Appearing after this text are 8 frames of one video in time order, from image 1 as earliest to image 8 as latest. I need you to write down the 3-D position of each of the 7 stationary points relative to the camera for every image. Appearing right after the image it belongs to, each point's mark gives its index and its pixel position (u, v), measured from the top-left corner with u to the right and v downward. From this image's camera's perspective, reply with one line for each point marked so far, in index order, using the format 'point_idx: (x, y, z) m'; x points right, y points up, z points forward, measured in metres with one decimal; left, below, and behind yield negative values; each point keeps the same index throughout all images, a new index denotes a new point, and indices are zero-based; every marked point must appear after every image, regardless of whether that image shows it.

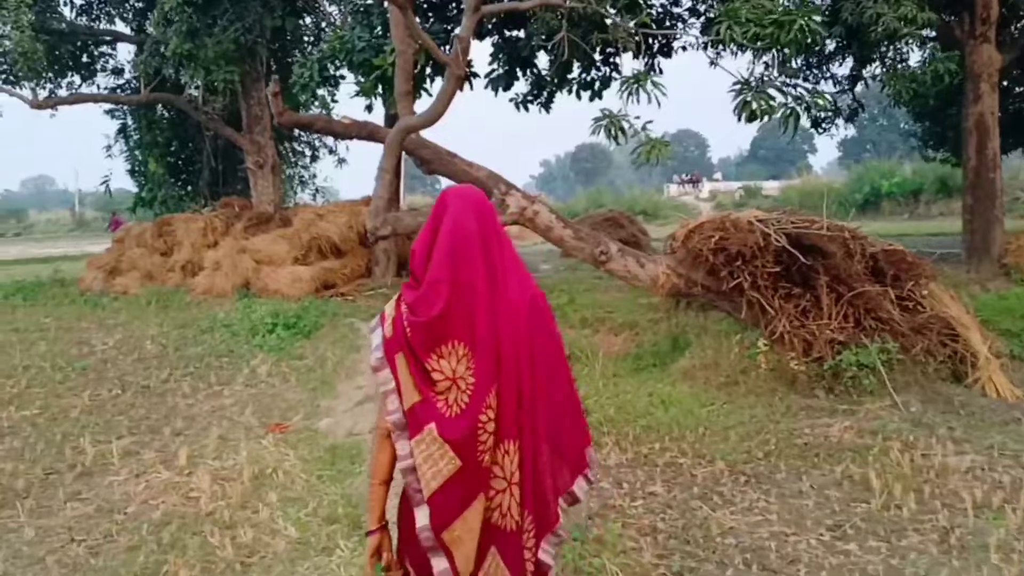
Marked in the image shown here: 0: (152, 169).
0: (-5.4, +1.8, +15.1) m
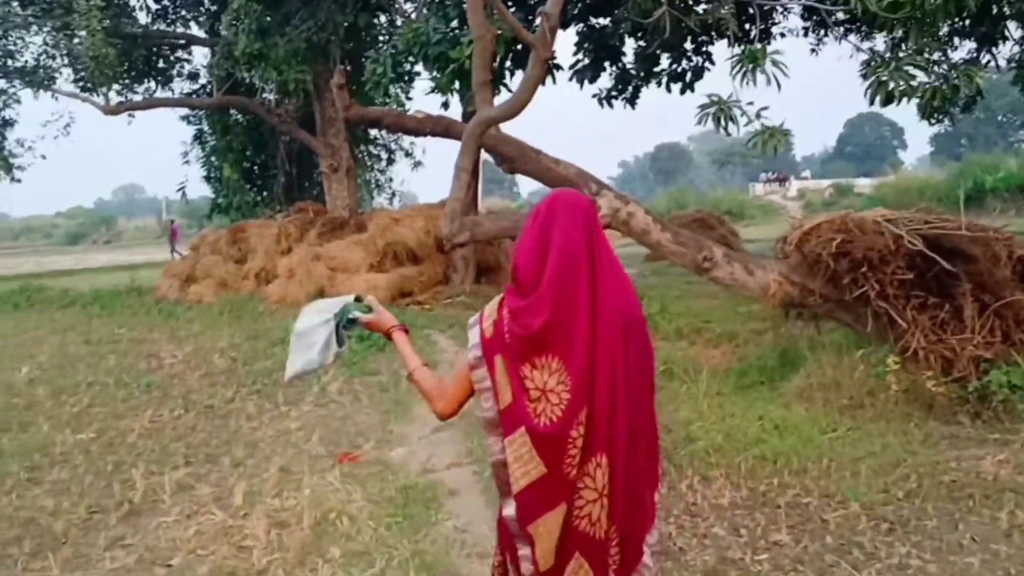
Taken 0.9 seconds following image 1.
0: (-4.2, +1.7, +14.8) m
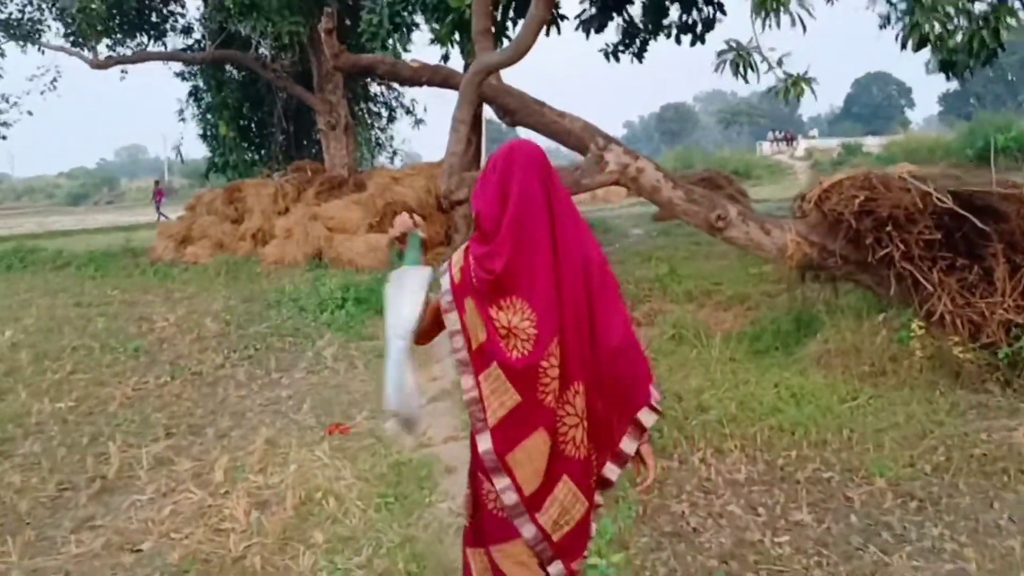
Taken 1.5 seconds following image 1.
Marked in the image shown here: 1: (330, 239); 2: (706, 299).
0: (-4.2, +2.2, +14.4) m
1: (-2.1, +0.6, +11.7) m
2: (+1.6, -0.1, +8.3) m
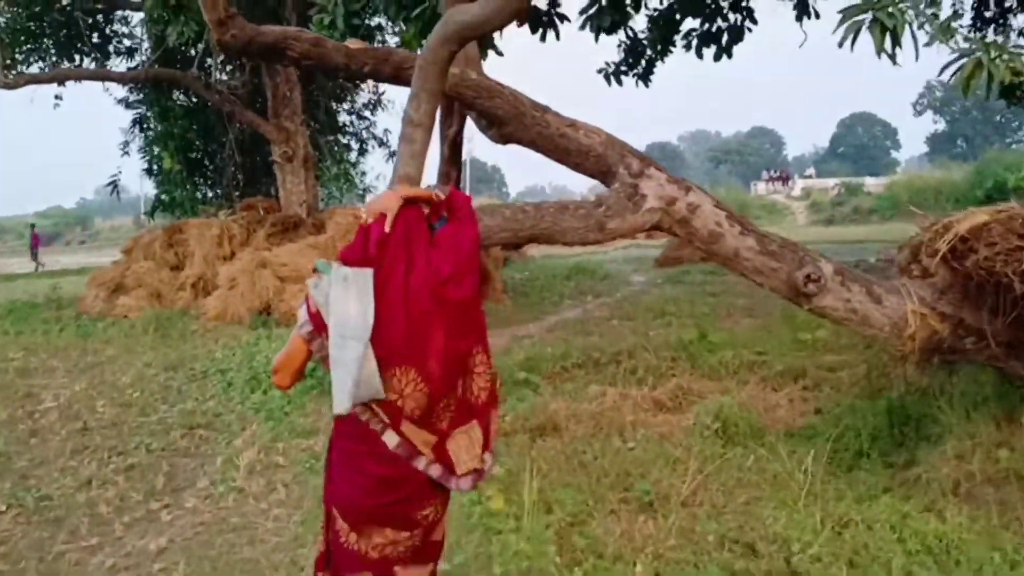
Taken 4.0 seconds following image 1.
0: (-4.4, +1.5, +12.5) m
1: (-2.3, 0.0, +9.8) m
2: (+1.5, -0.6, +6.4) m
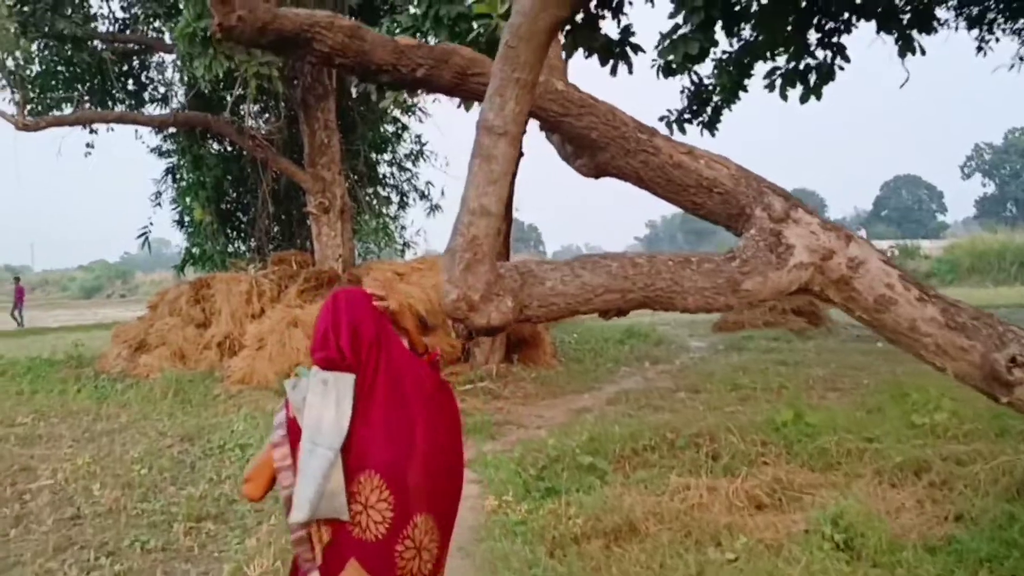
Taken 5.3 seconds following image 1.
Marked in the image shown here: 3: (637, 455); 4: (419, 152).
0: (-3.7, +0.8, +11.8) m
1: (-1.8, -0.6, +8.9) m
2: (+1.9, -1.0, +5.4) m
3: (+0.7, -1.0, +5.9) m
4: (-1.2, +1.8, +13.3) m
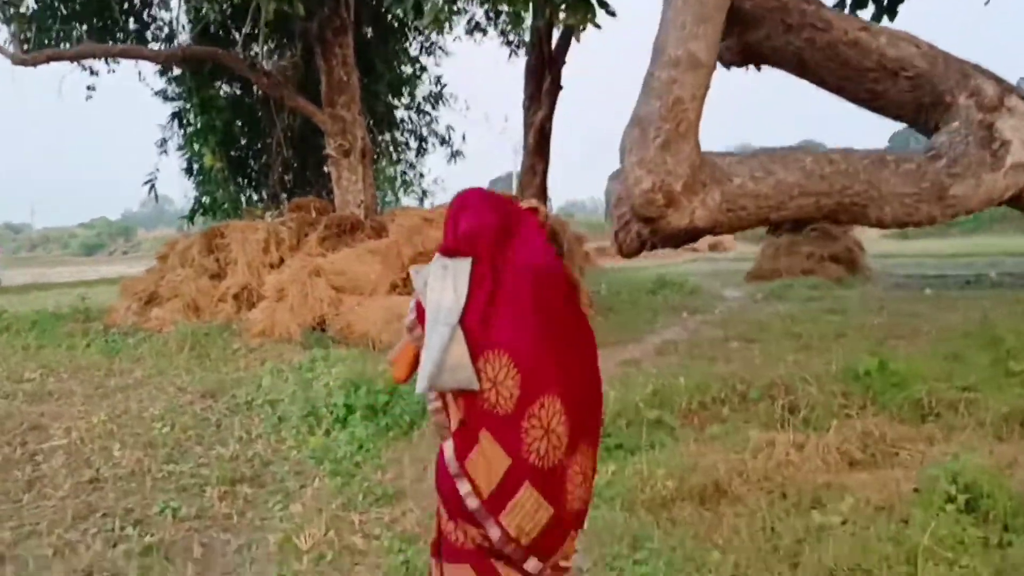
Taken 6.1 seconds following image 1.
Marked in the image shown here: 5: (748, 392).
0: (-3.4, +1.4, +11.2) m
1: (-1.5, -0.1, +8.4) m
2: (+2.2, -0.7, +4.9) m
3: (+1.1, -0.7, +5.4) m
4: (-0.9, +2.5, +12.7) m
5: (+1.3, -0.6, +5.6) m
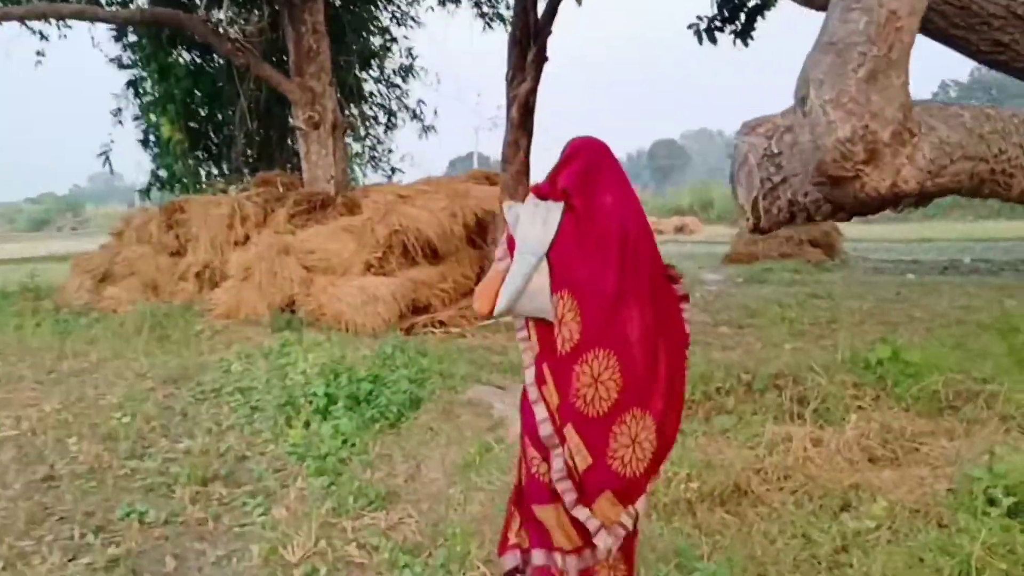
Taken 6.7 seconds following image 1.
0: (-3.7, +1.6, +10.7) m
1: (-1.6, 0.0, +7.9) m
2: (+2.2, -0.6, +4.6) m
3: (+1.0, -0.6, +5.1) m
4: (-1.3, +2.7, +12.2) m
5: (+1.3, -0.5, +5.3) m
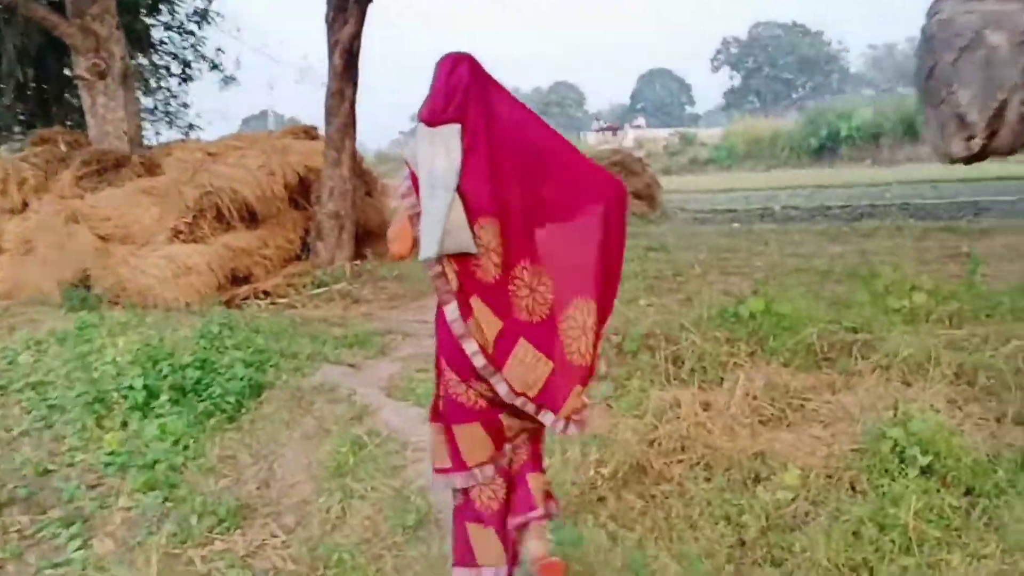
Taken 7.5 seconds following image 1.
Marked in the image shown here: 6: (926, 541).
0: (-5.5, +1.8, +9.1) m
1: (-2.8, +0.2, +6.9) m
2: (+1.6, -0.4, +4.4) m
3: (+0.3, -0.4, +4.7) m
4: (-3.4, +3.1, +11.1) m
5: (+0.6, -0.3, +5.0) m
6: (+1.2, -0.7, +2.9) m
